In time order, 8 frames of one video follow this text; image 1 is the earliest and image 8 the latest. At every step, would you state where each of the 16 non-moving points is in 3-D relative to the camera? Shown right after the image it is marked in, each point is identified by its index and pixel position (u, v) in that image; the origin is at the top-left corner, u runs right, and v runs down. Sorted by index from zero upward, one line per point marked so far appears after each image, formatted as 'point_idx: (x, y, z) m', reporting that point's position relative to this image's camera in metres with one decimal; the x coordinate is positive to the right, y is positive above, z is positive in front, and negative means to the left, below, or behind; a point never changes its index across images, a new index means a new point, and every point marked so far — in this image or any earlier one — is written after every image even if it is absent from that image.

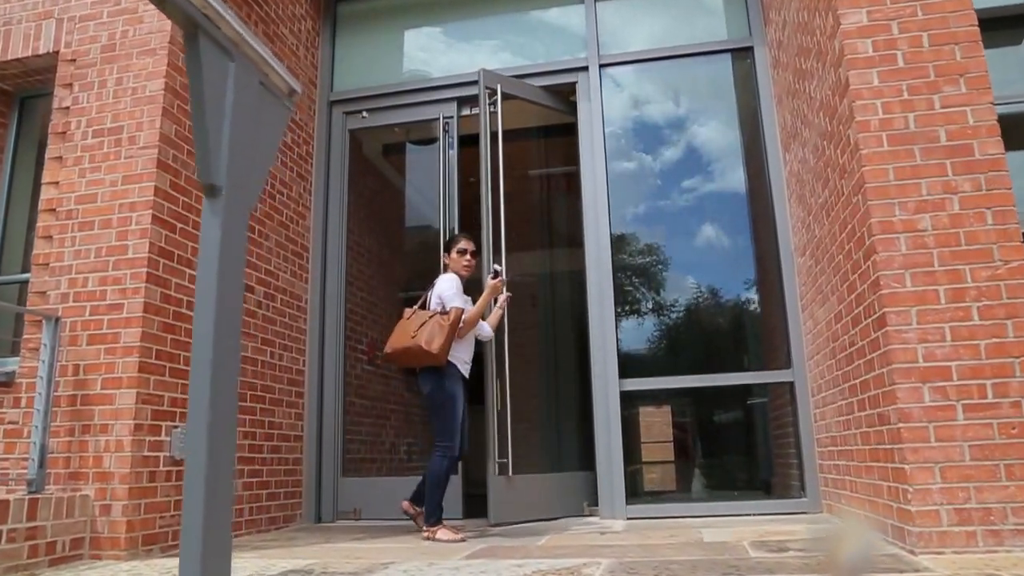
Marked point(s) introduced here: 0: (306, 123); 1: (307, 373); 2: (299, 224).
0: (-1.0, +0.8, +4.4) m
1: (-1.0, -0.4, +4.3) m
2: (-1.0, +0.3, +4.2) m
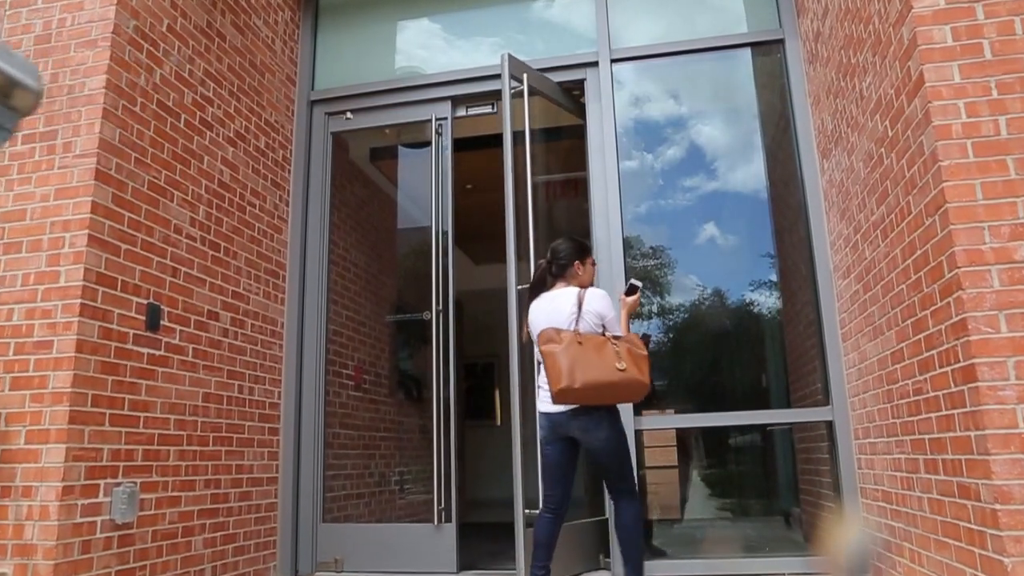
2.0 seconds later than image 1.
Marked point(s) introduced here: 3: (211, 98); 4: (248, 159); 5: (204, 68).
0: (-1.0, +0.7, +4.0) m
1: (-0.9, -0.4, +3.8) m
2: (-1.0, +0.2, +3.8) m
3: (-1.1, +0.7, +3.3) m
4: (-1.0, +0.5, +3.6) m
5: (-1.1, +0.8, +3.3) m
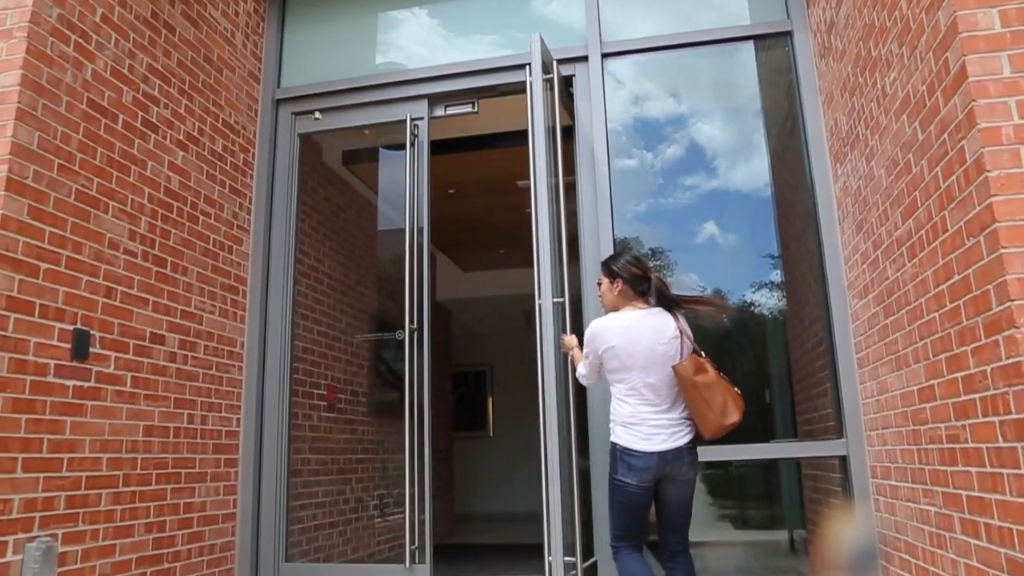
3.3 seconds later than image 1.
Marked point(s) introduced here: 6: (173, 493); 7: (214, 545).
0: (-1.1, +0.6, +3.7) m
1: (-1.0, -0.5, +3.5) m
2: (-1.0, +0.1, +3.5) m
3: (-1.2, +0.6, +3.0) m
4: (-1.1, +0.4, +3.3) m
5: (-1.2, +0.7, +3.0) m
6: (-1.1, -0.6, +2.9) m
7: (-1.0, -0.9, +3.2) m
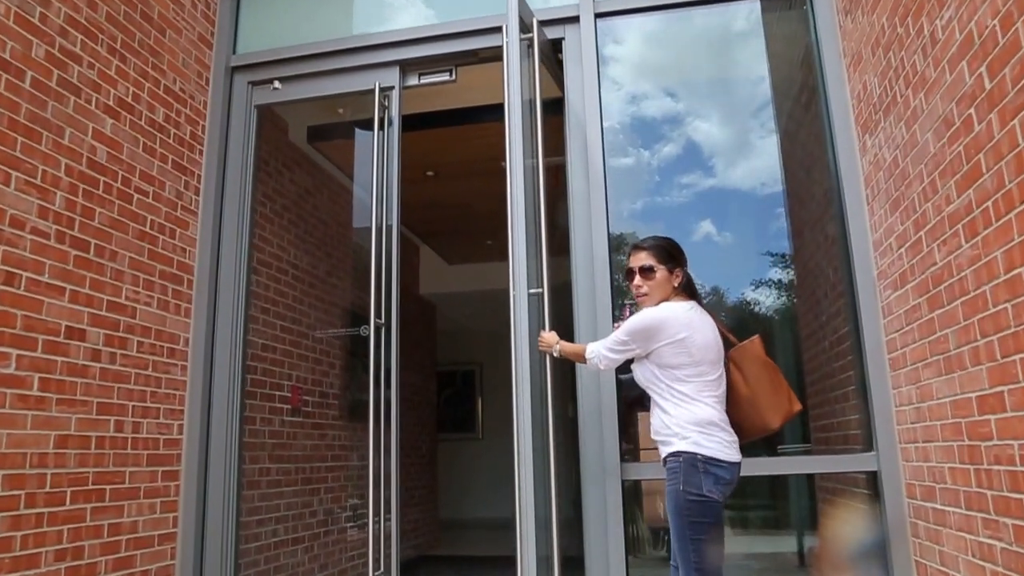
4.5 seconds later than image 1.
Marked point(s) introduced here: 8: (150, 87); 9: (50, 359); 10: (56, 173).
0: (-1.1, +0.7, +3.3) m
1: (-1.1, -0.5, +3.1) m
2: (-1.1, +0.2, +3.0) m
3: (-1.2, +0.7, +2.6) m
4: (-1.2, +0.5, +2.9) m
5: (-1.2, +0.8, +2.5) m
6: (-1.1, -0.6, +2.5) m
7: (-1.1, -0.8, +2.8) m
8: (-1.2, +0.6, +2.9) m
9: (-1.2, -0.2, +2.4) m
10: (-1.2, +0.3, +2.4) m
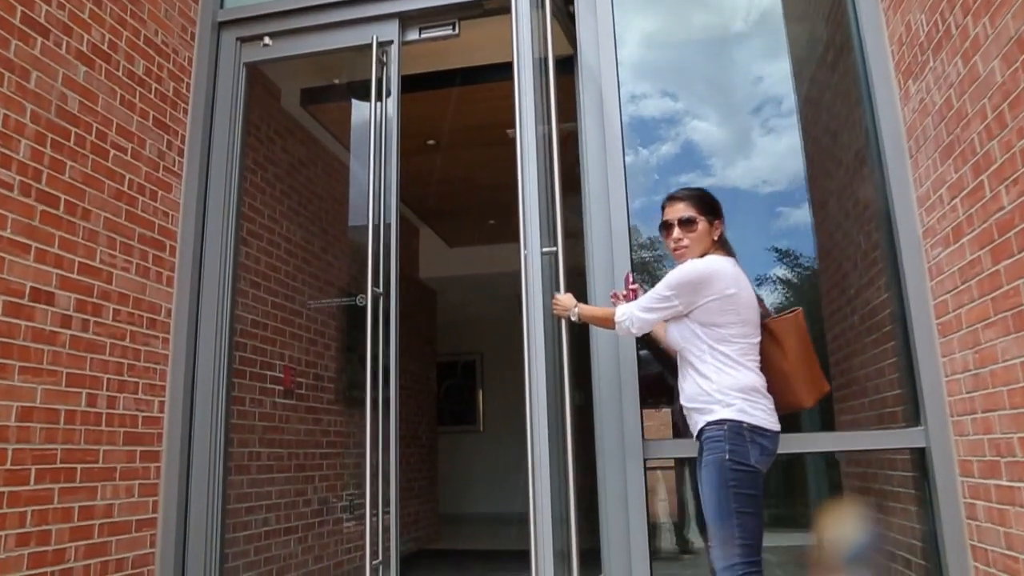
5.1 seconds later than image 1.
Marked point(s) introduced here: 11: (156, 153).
0: (-1.1, +0.8, +3.0) m
1: (-1.1, -0.4, +2.9) m
2: (-1.1, +0.3, +2.8) m
3: (-1.2, +0.8, +2.3) m
4: (-1.1, +0.6, +2.7) m
5: (-1.2, +0.9, +2.3) m
6: (-1.1, -0.5, +2.3) m
7: (-1.1, -0.7, +2.5) m
8: (-1.1, +0.7, +2.7) m
9: (-1.2, -0.1, +2.1) m
10: (-1.2, +0.4, +2.2) m
11: (-1.1, +0.4, +2.8) m
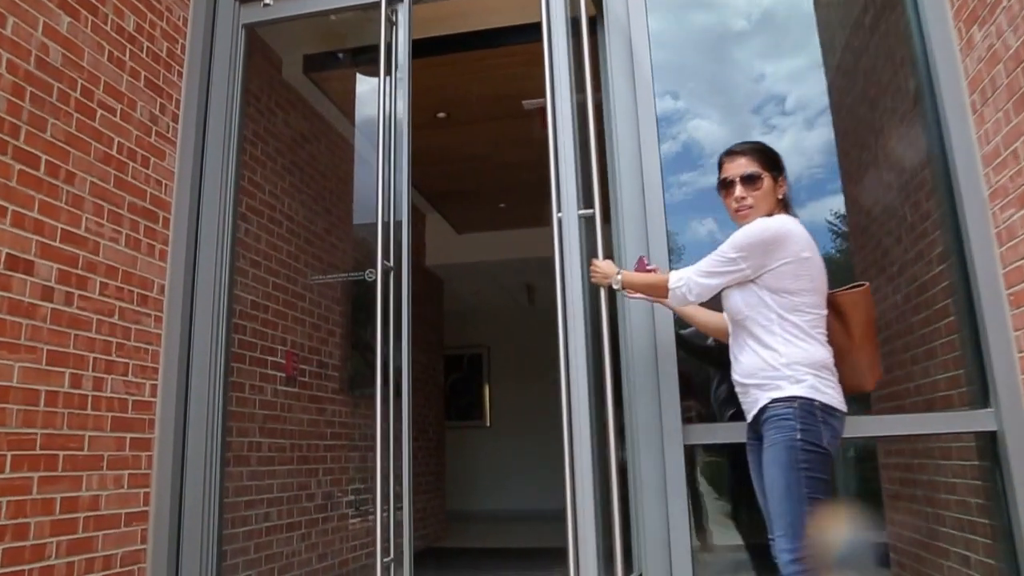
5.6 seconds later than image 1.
0: (-1.0, +0.9, +2.8) m
1: (-1.0, -0.3, +2.7) m
2: (-1.0, +0.3, +2.6) m
3: (-1.1, +0.8, +2.1) m
4: (-1.1, +0.7, +2.4) m
5: (-1.1, +0.9, +2.1) m
6: (-1.0, -0.4, +2.1) m
7: (-1.0, -0.7, +2.3) m
8: (-1.1, +0.8, +2.5) m
9: (-1.1, 0.0, +1.9) m
10: (-1.1, +0.5, +2.0) m
11: (-1.0, +0.5, +2.6) m
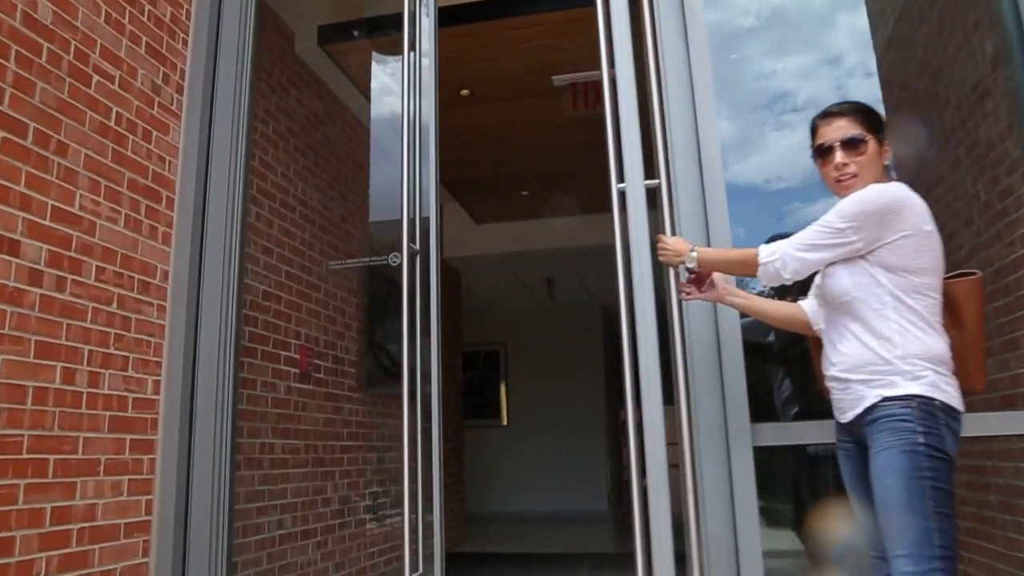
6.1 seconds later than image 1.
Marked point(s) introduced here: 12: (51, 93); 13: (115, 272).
0: (-0.9, +0.9, +2.6) m
1: (-0.9, -0.3, +2.4) m
2: (-0.9, +0.4, +2.4) m
3: (-1.0, +0.9, +1.9) m
4: (-1.0, +0.7, +2.2) m
5: (-1.0, +1.0, +1.9) m
6: (-1.0, -0.4, +1.8) m
7: (-0.9, -0.6, +2.1) m
8: (-1.0, +0.9, +2.3) m
9: (-1.0, 0.0, +1.7) m
10: (-1.0, +0.5, +1.8) m
11: (-0.9, +0.5, +2.4) m
12: (-1.0, +0.4, +2.0) m
13: (-0.9, 0.0, +2.2) m
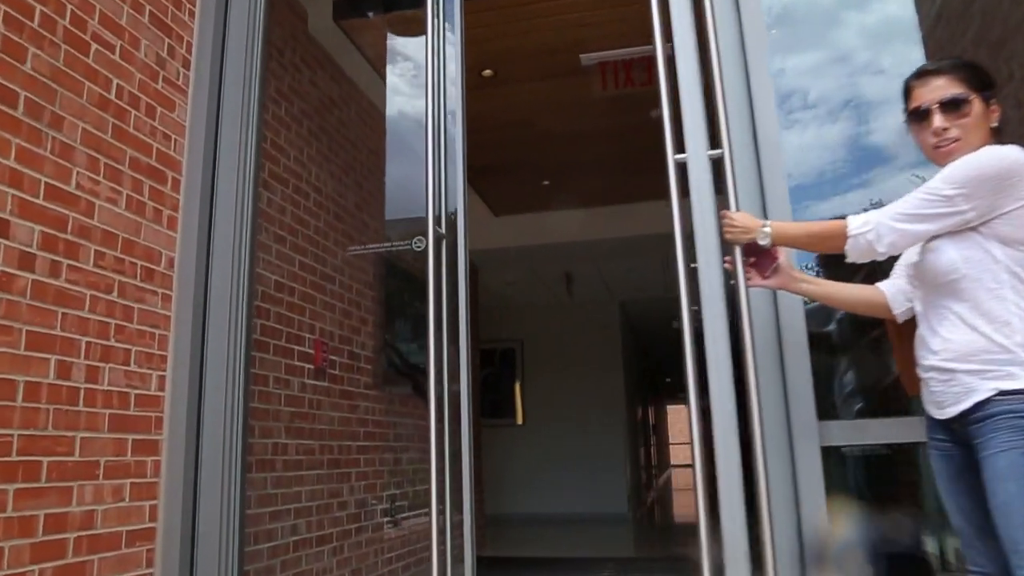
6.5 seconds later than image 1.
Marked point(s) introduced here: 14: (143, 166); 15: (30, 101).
0: (-0.9, +0.9, +2.4) m
1: (-0.8, -0.2, +2.2) m
2: (-0.9, +0.4, +2.2) m
3: (-1.0, +0.9, +1.7) m
4: (-0.9, +0.7, +2.0) m
5: (-1.0, +1.0, +1.7) m
6: (-0.9, -0.4, +1.7) m
7: (-0.8, -0.6, +1.9) m
8: (-0.9, +0.9, +2.1) m
9: (-0.9, +0.1, +1.5) m
10: (-1.0, +0.5, +1.6) m
11: (-0.9, +0.5, +2.2) m
12: (-0.9, +0.4, +1.8) m
13: (-0.9, +0.1, +2.0) m
14: (-0.9, +0.3, +2.1) m
15: (-0.9, +0.4, +1.8) m
